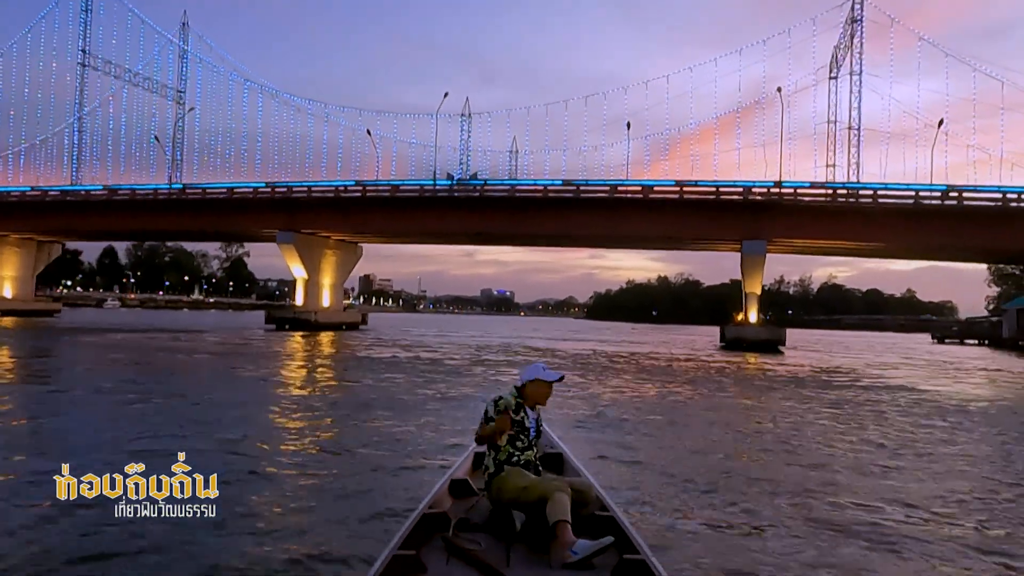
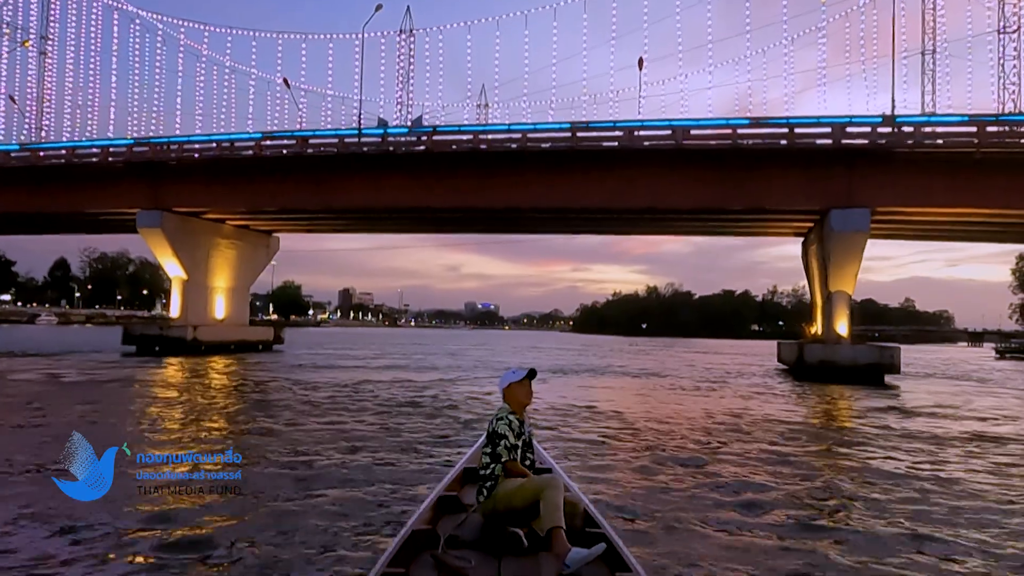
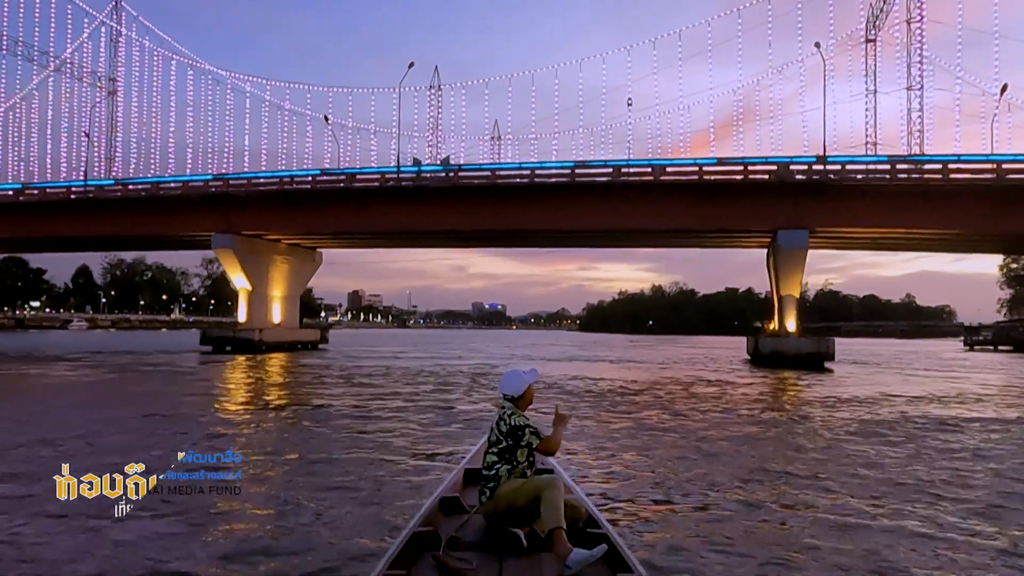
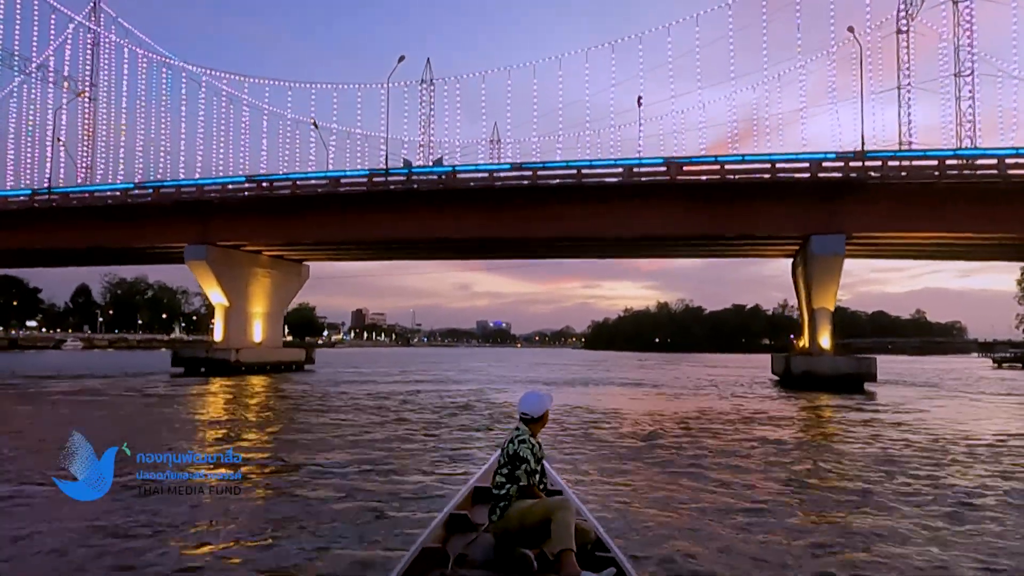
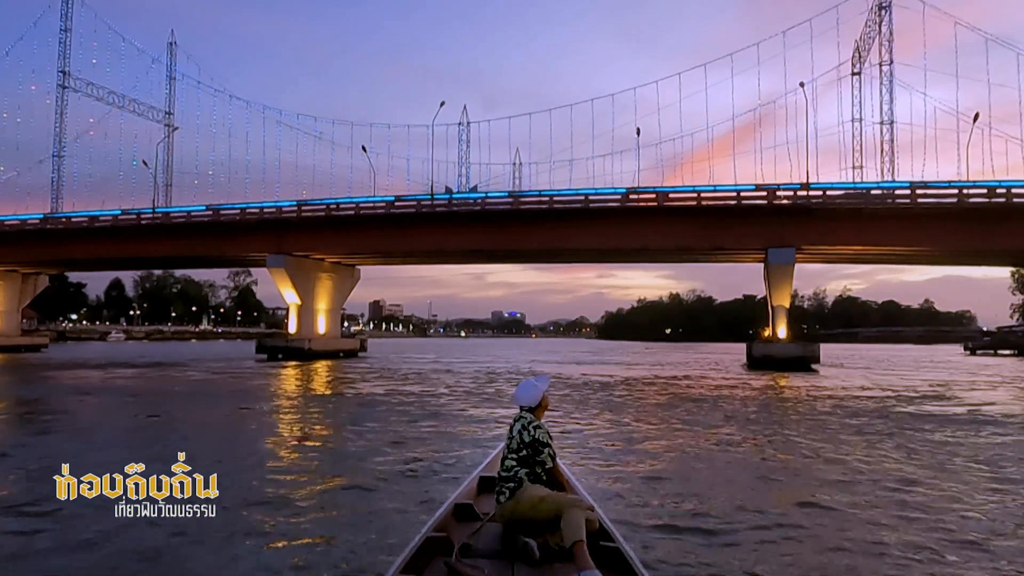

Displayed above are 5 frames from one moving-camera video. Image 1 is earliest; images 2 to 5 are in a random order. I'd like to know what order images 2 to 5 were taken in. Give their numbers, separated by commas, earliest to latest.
5, 3, 4, 2
